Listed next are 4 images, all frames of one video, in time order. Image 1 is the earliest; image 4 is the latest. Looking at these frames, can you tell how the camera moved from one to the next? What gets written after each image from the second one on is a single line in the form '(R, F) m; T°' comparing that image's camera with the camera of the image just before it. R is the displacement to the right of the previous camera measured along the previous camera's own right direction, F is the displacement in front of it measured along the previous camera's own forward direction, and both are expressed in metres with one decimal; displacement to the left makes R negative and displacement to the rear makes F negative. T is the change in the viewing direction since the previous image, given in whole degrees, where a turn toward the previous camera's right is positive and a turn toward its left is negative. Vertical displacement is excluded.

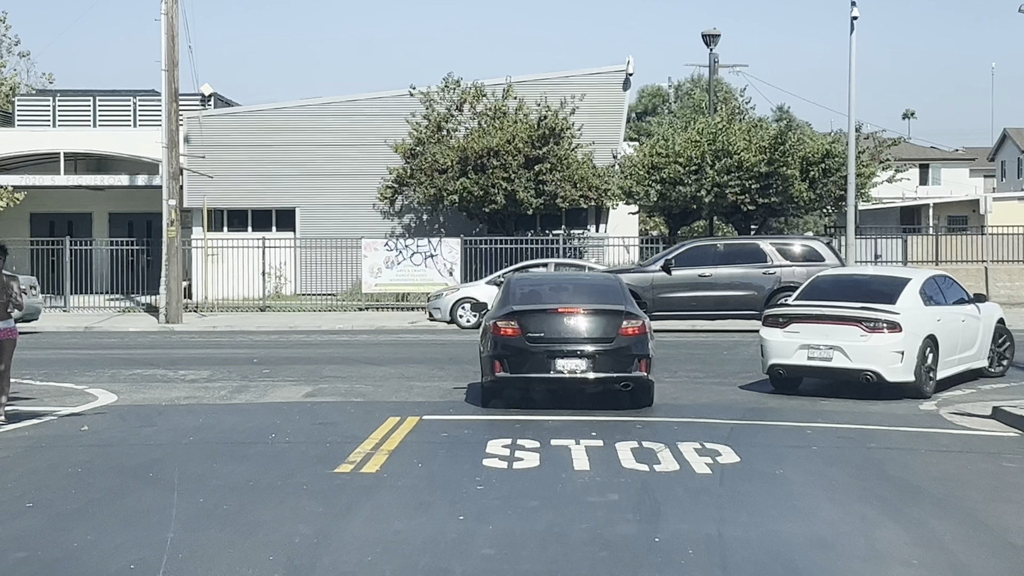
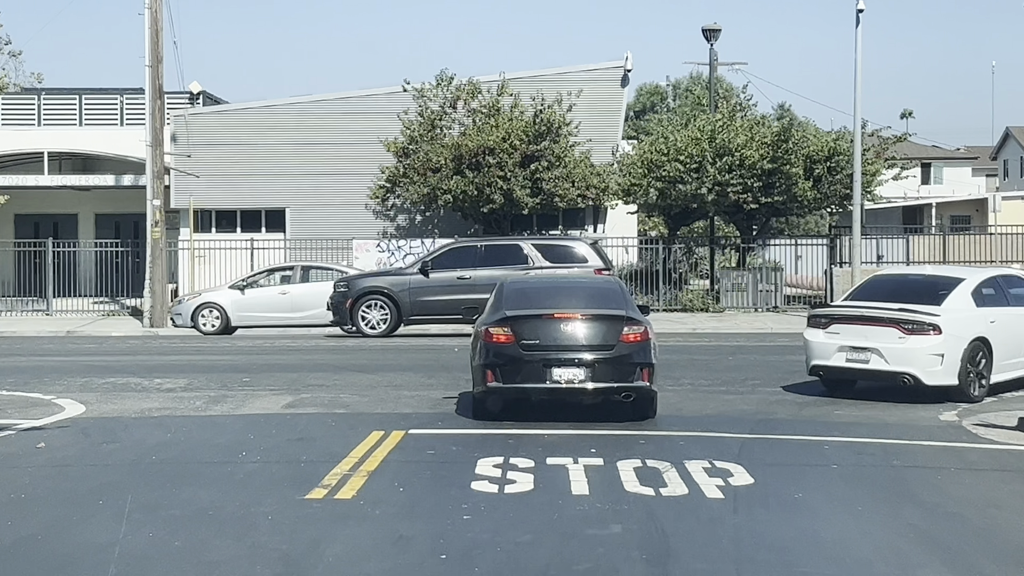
(0.0, +0.9) m; 0°
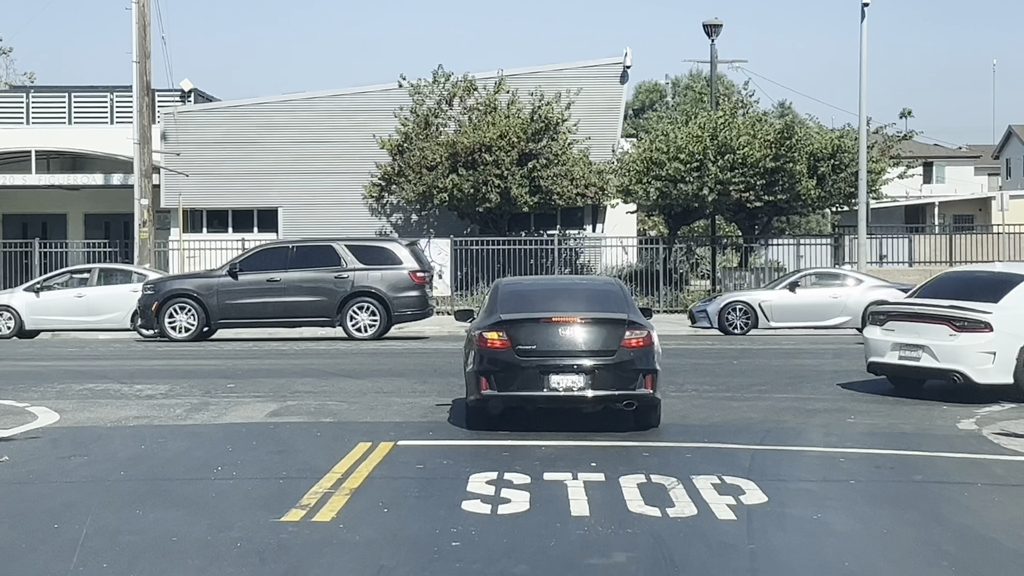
(0.0, +0.7) m; 0°
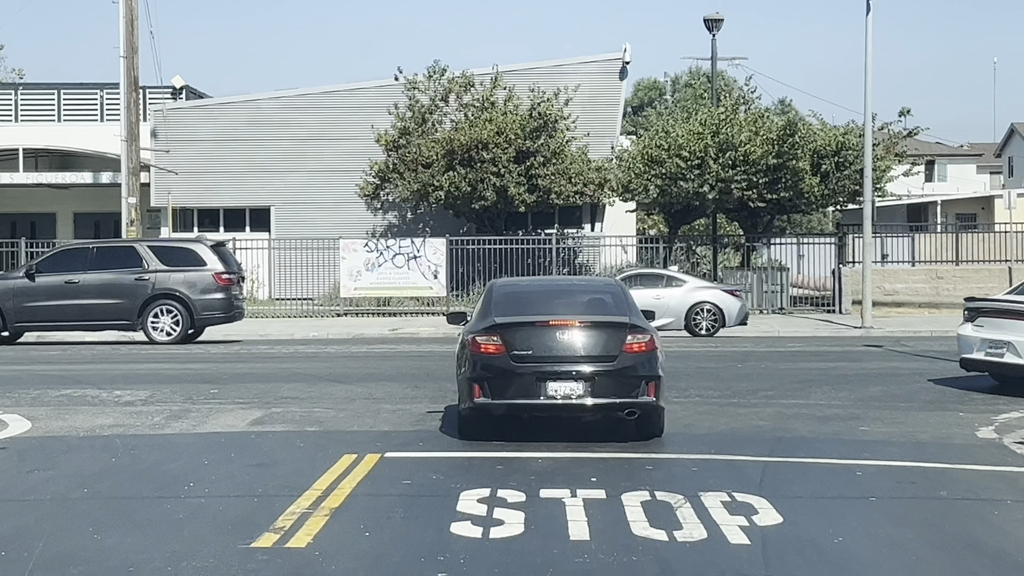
(0.0, +0.6) m; 0°
